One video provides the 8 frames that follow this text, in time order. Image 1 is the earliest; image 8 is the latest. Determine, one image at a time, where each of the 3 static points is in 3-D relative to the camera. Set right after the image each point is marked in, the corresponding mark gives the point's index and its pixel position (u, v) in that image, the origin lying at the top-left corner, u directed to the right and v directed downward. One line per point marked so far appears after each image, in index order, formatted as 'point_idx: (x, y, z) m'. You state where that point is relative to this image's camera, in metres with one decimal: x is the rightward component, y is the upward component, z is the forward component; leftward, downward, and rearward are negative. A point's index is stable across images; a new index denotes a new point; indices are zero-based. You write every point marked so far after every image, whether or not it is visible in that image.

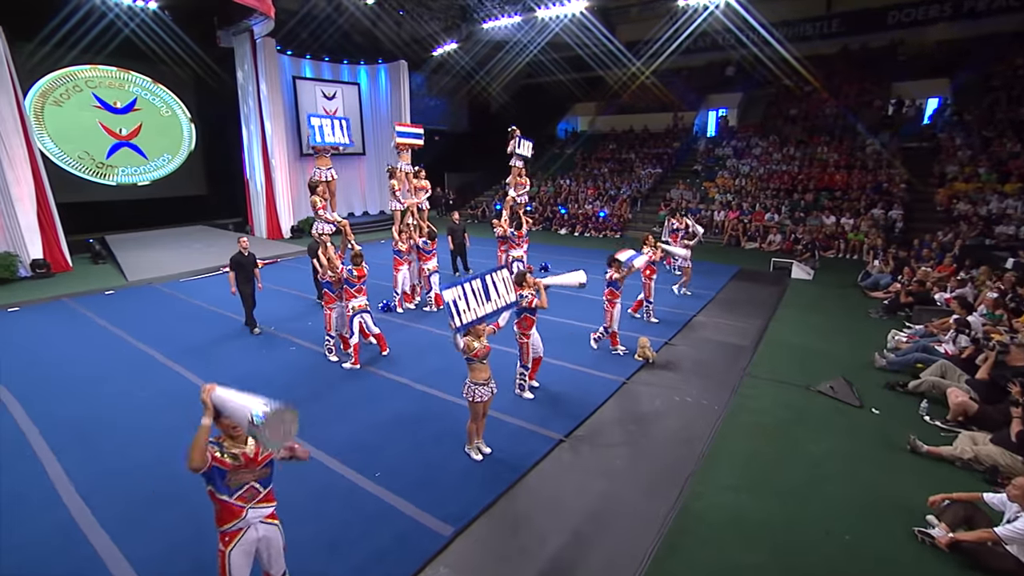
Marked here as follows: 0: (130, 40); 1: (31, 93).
0: (-12.8, +8.4, +16.6) m
1: (-14.3, +5.9, +15.1) m
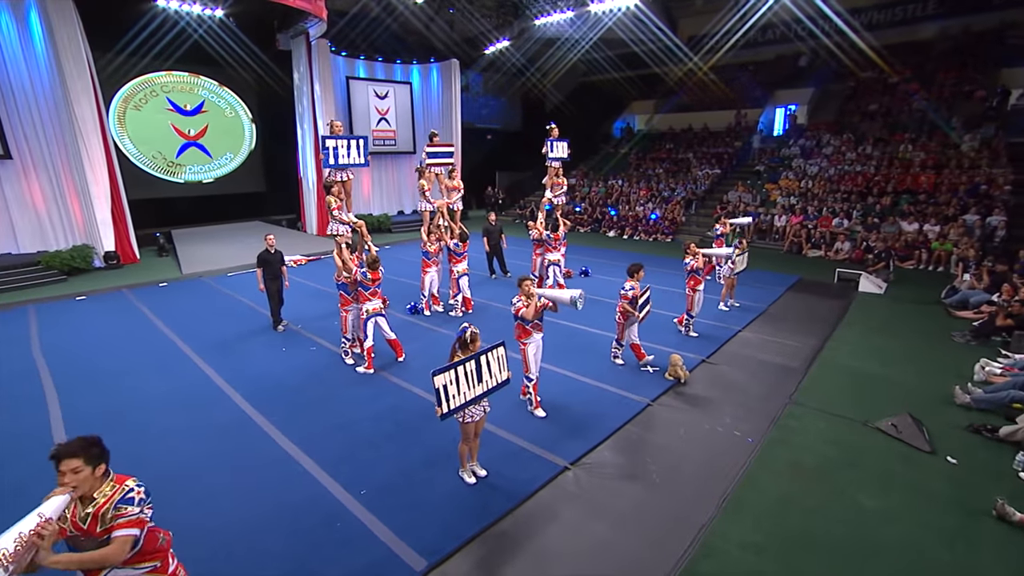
0: (-11.2, +8.7, +17.5) m
1: (-12.9, +6.3, +16.2) m
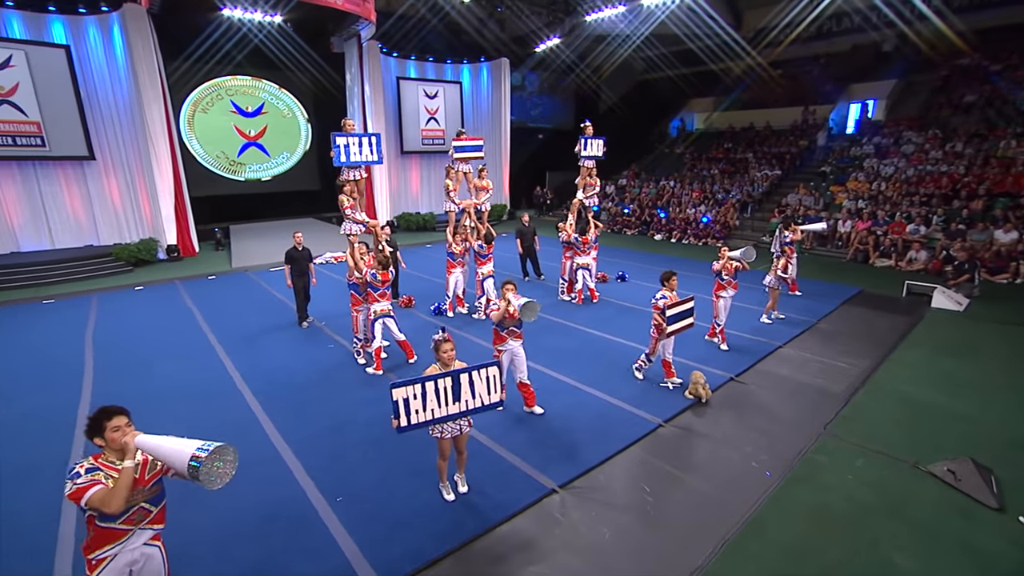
0: (-9.5, +9.0, +18.4) m
1: (-11.4, +6.6, +17.3) m
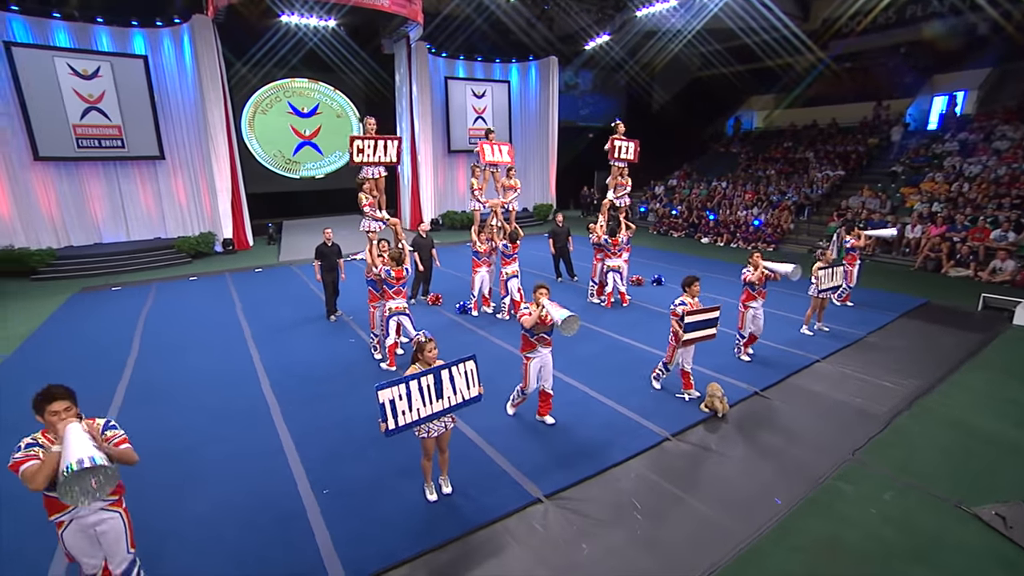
0: (-7.7, +9.2, +19.2) m
1: (-9.9, +6.9, +18.3) m
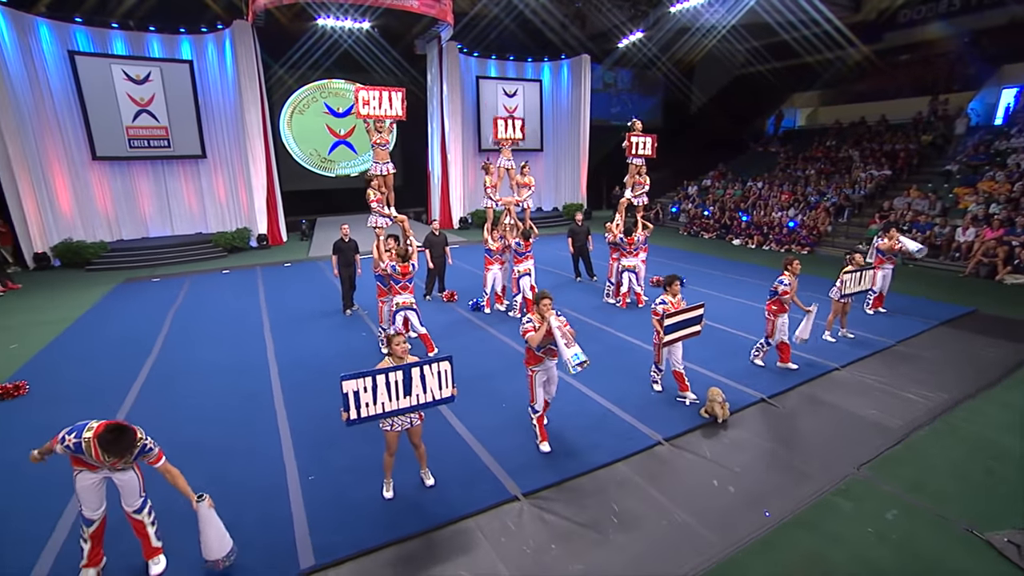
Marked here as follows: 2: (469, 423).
0: (-6.6, +9.4, +19.7) m
1: (-8.8, +7.1, +19.0) m
2: (-0.5, -1.6, +5.8) m
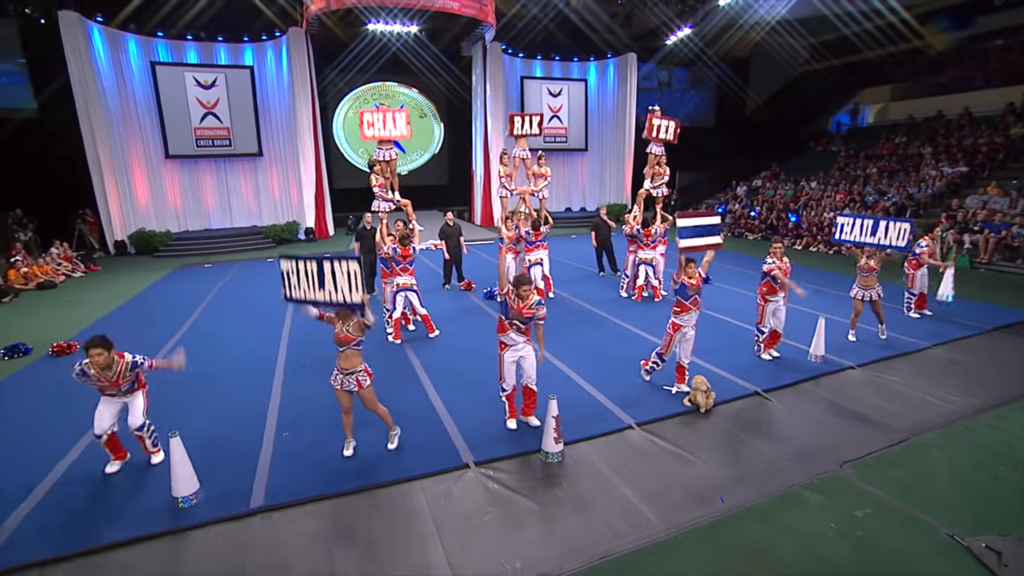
0: (-4.8, +9.7, +20.6) m
1: (-7.2, +7.5, +20.1) m
2: (-0.8, -1.3, +5.9) m
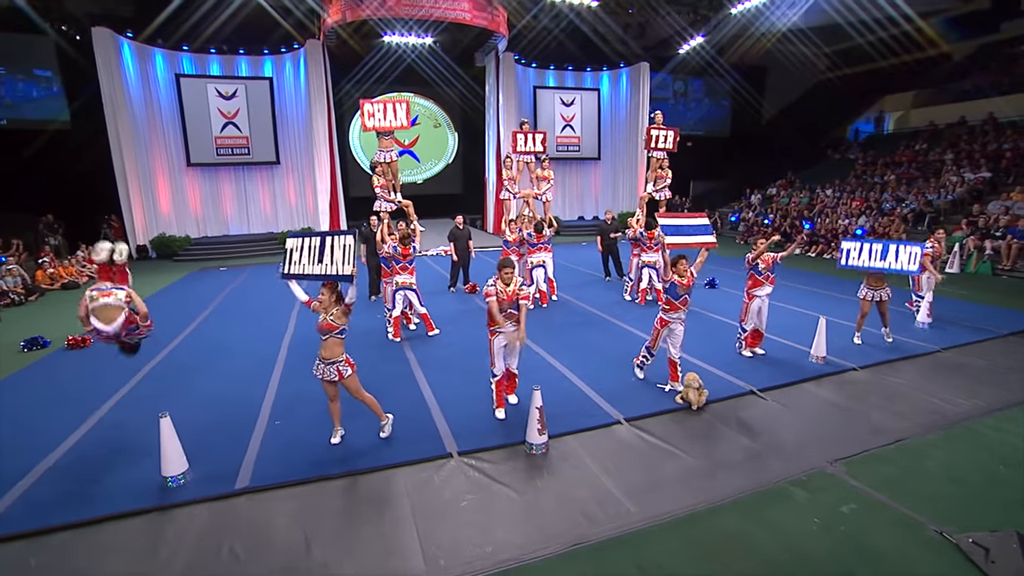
0: (-4.3, +9.4, +21.0) m
1: (-6.7, +7.2, +20.6) m
2: (-0.9, -1.3, +6.0) m
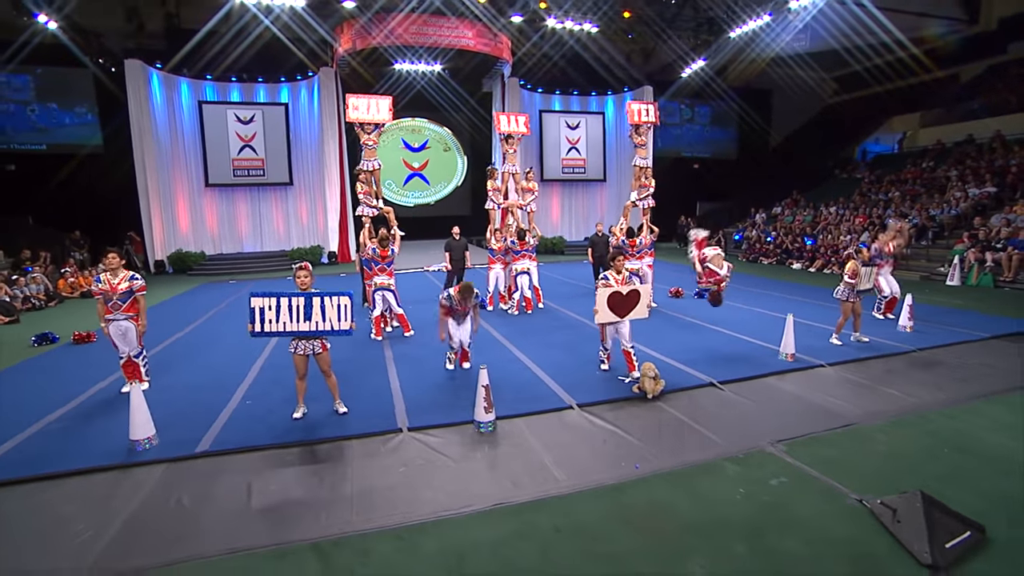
0: (-4.1, +8.7, +21.9) m
1: (-6.5, +6.5, +21.5) m
2: (-1.4, -1.2, +6.2) m
